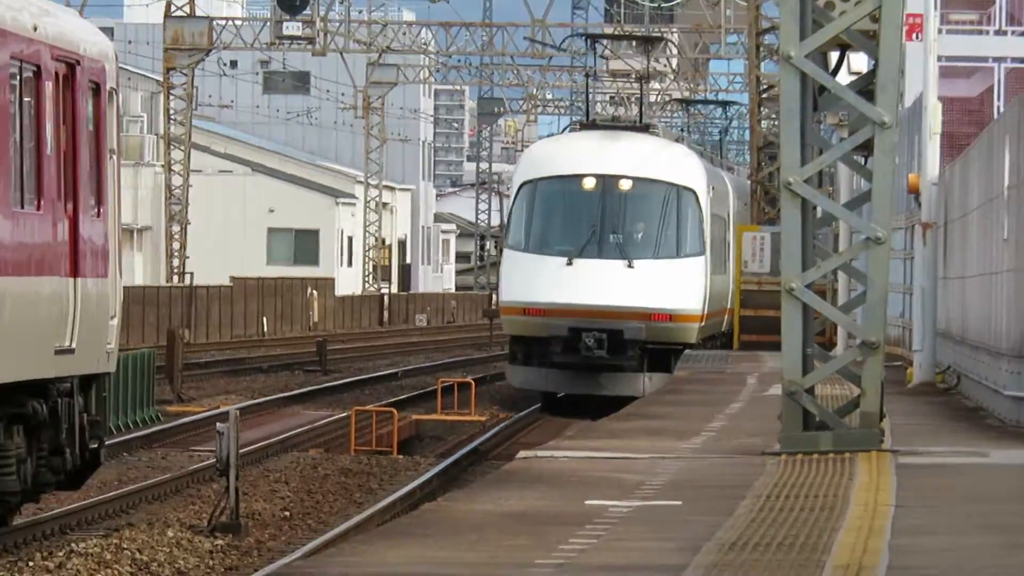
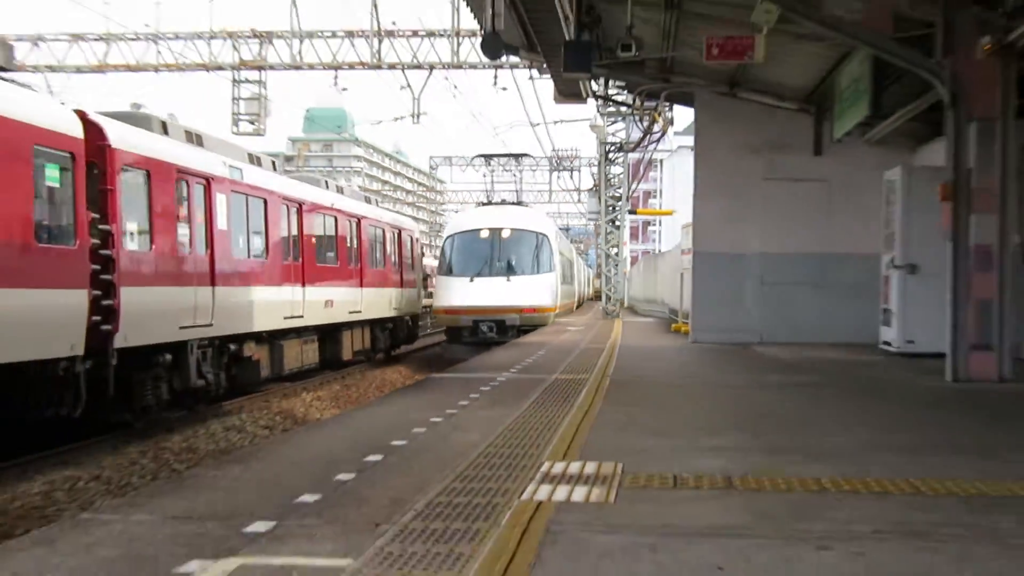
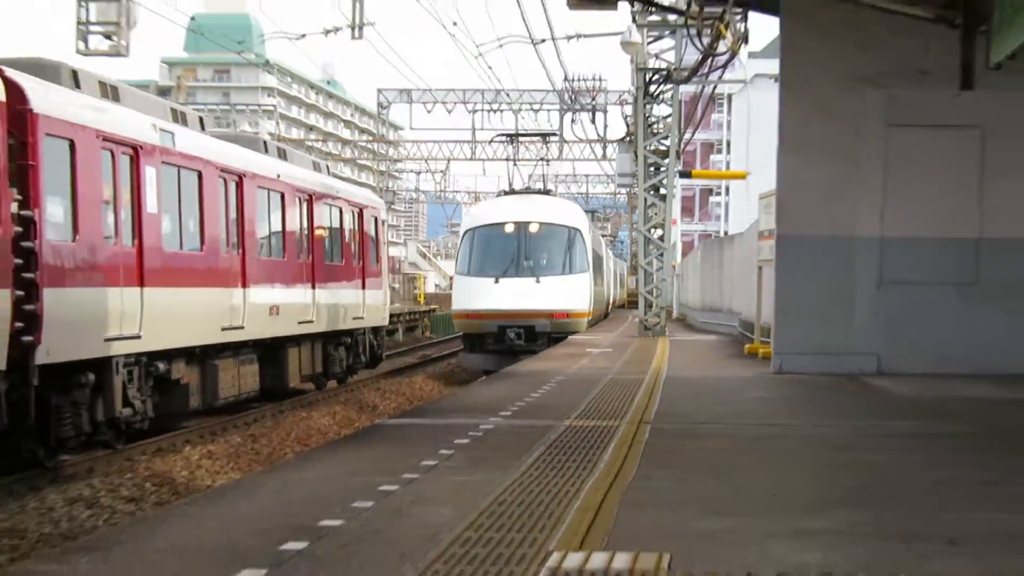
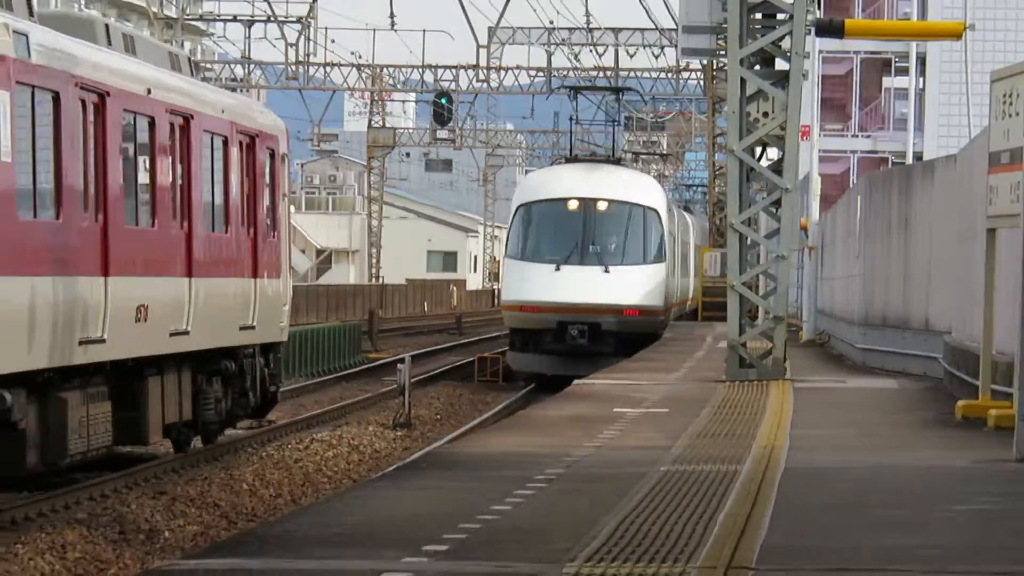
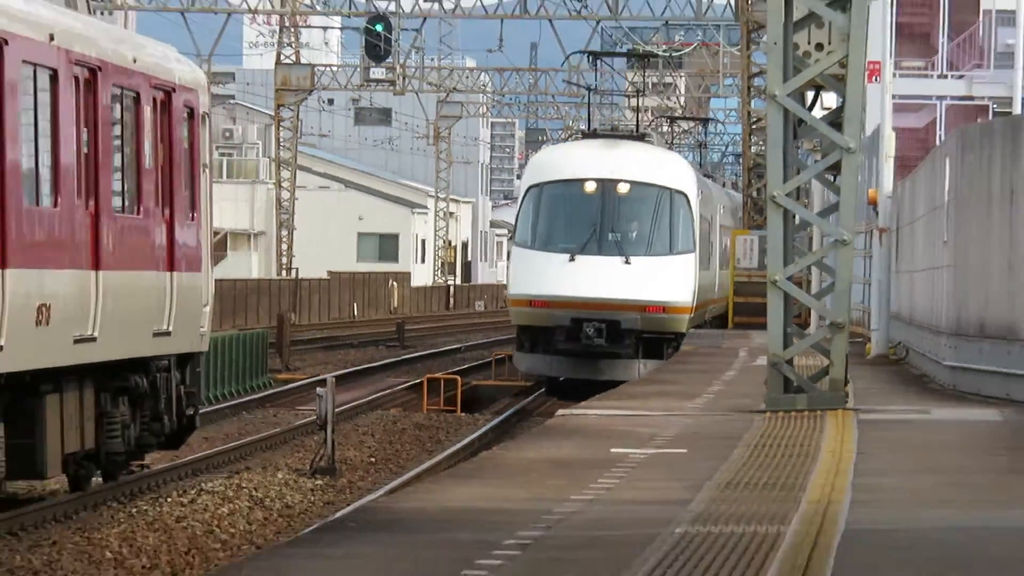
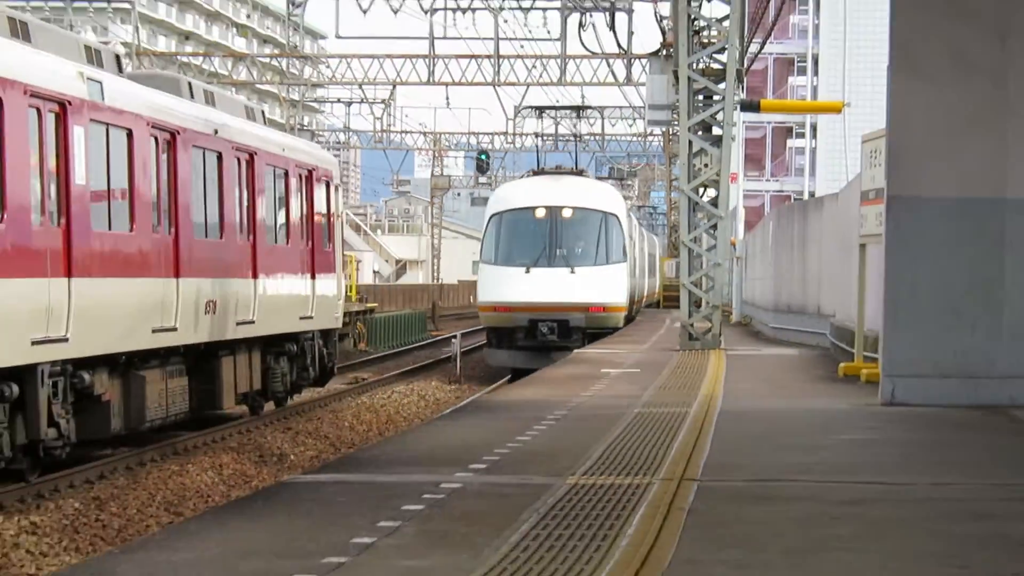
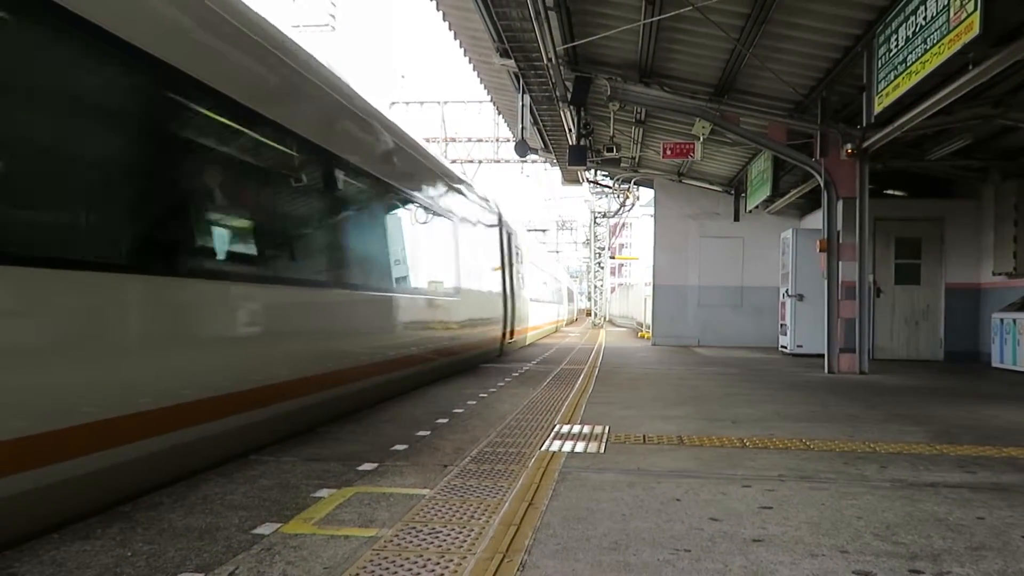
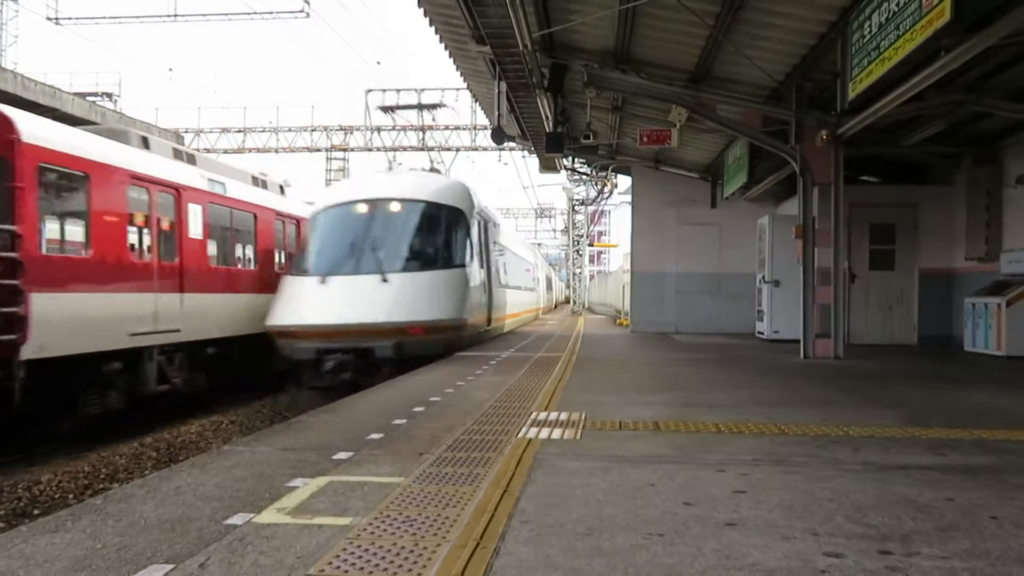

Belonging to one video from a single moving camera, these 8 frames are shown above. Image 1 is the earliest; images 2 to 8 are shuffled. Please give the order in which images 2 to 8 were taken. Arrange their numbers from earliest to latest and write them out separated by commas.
5, 4, 6, 3, 2, 8, 7
